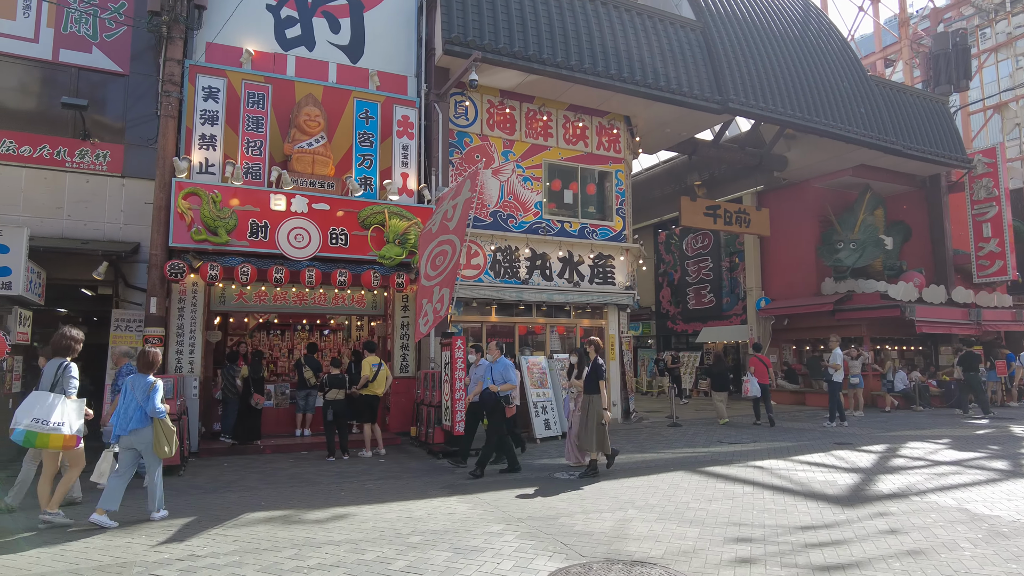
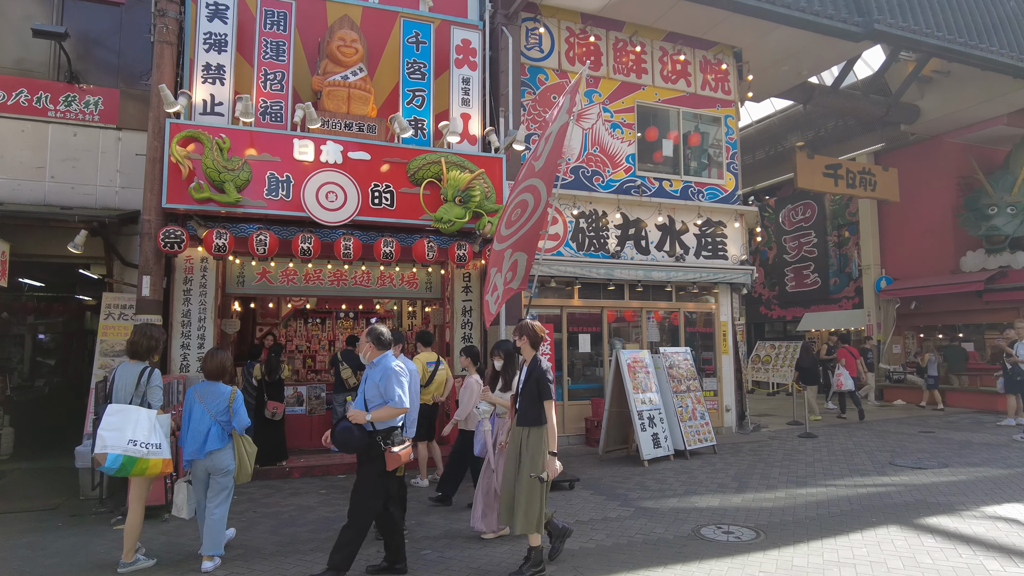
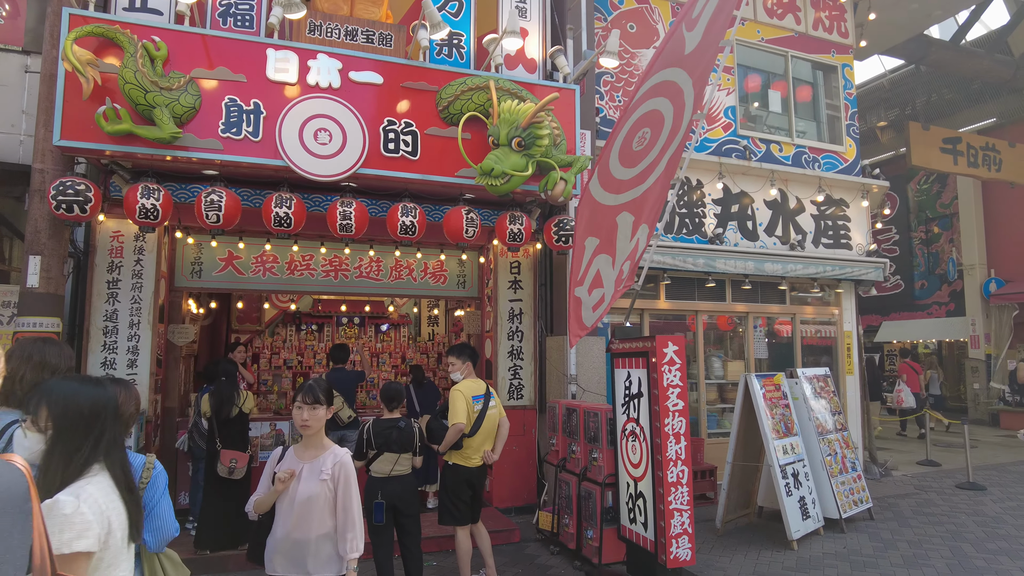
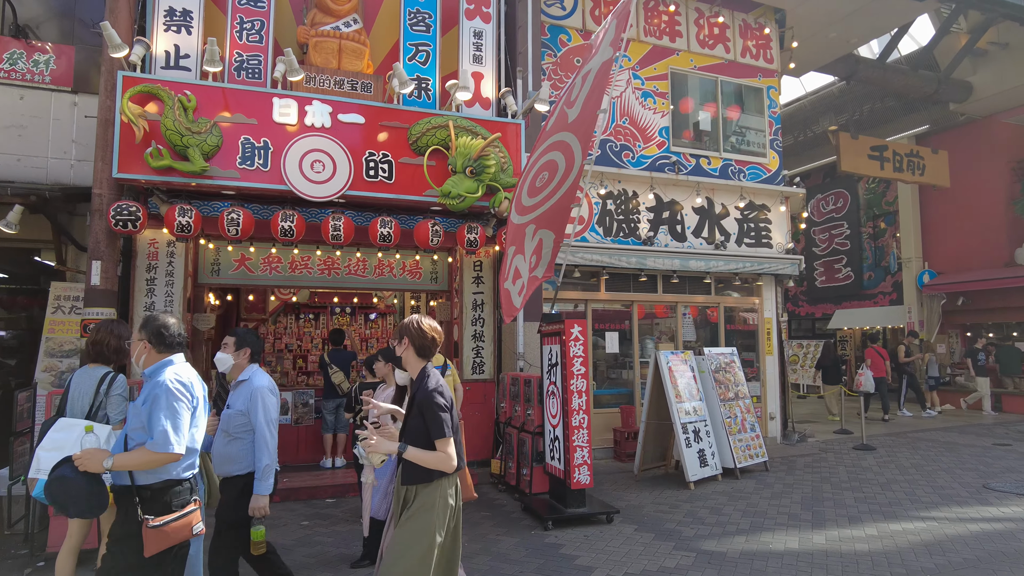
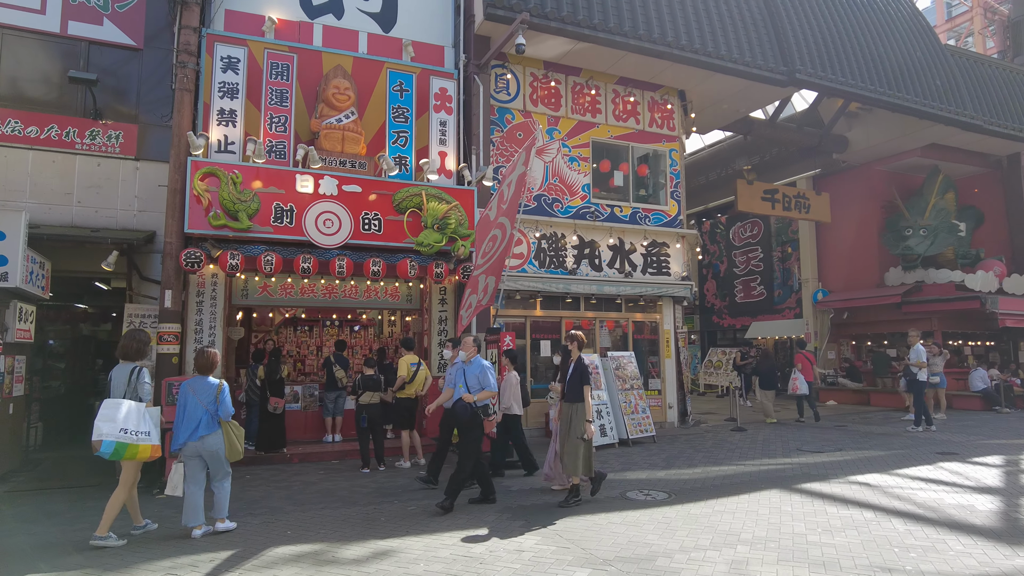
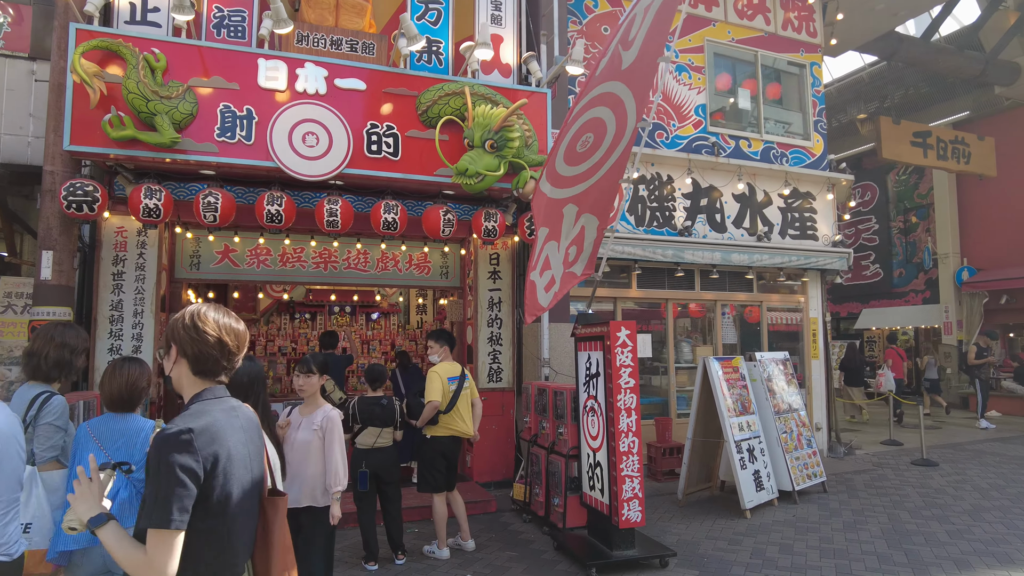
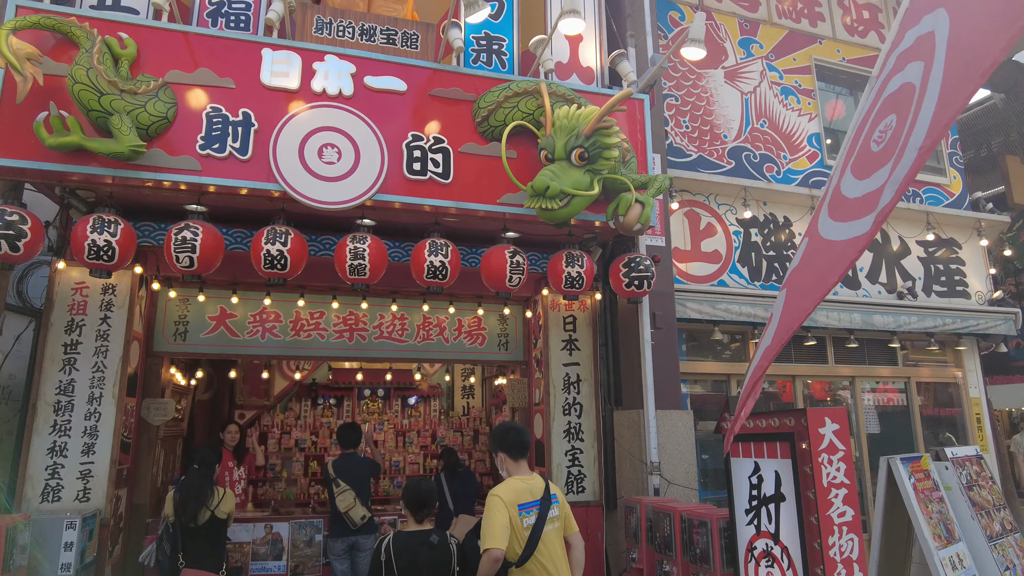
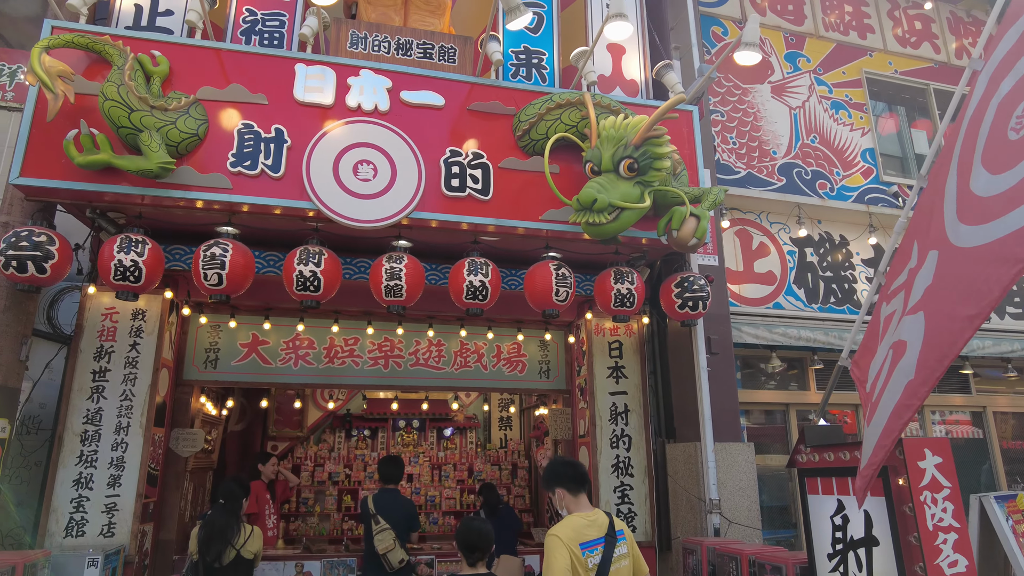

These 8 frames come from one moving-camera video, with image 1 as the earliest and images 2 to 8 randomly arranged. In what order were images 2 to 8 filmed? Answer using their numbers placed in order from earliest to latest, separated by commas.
5, 2, 4, 6, 3, 7, 8
